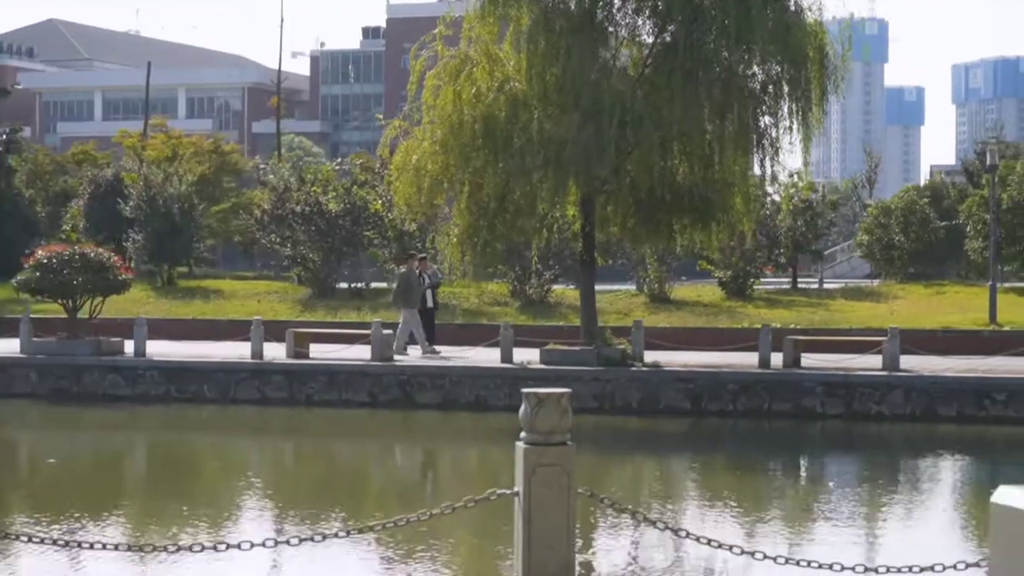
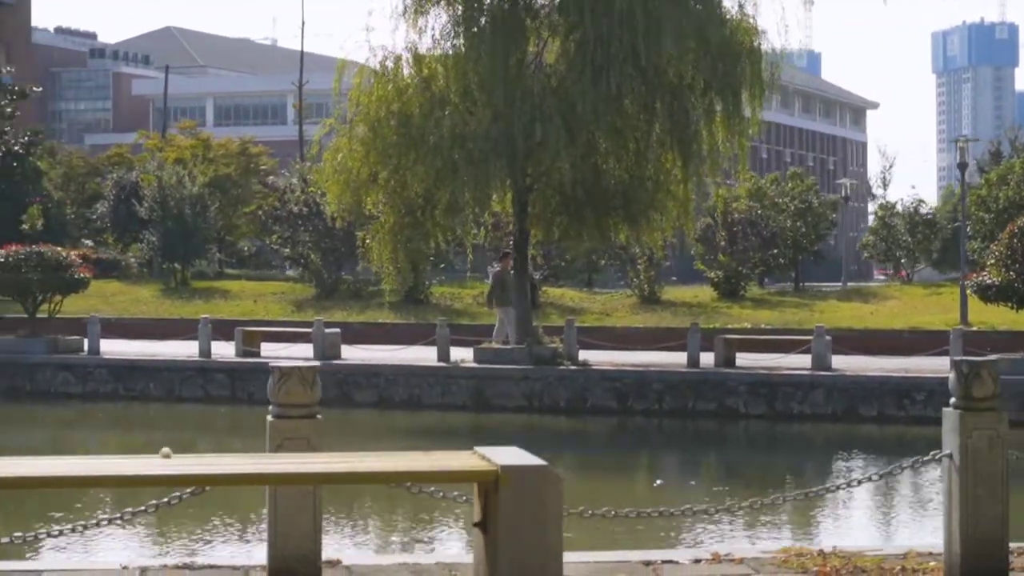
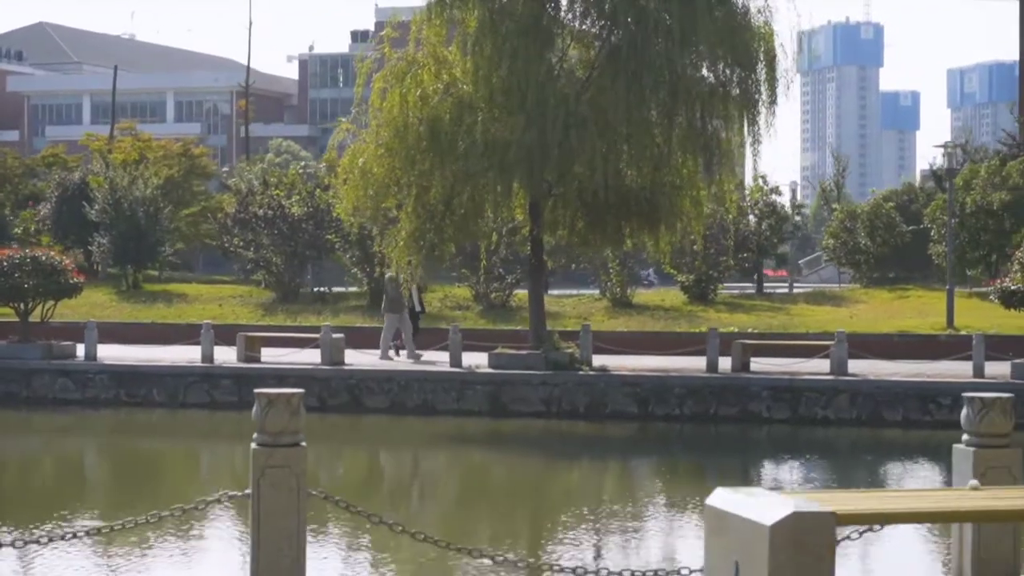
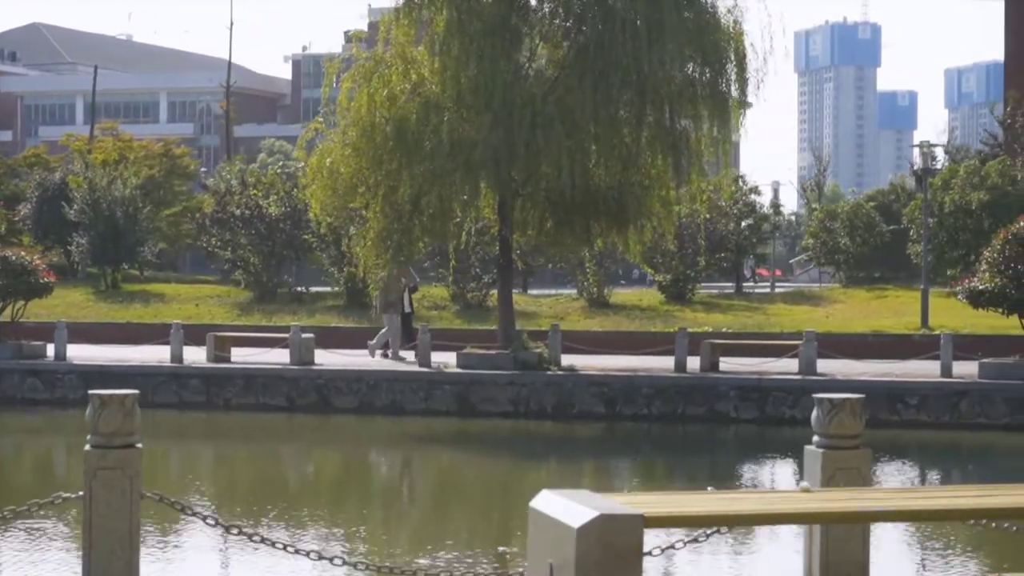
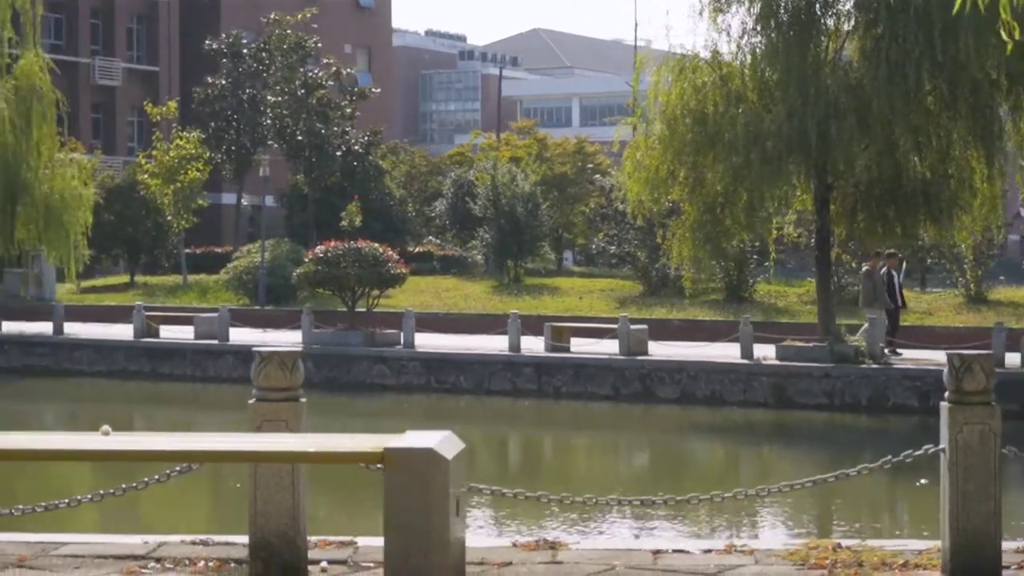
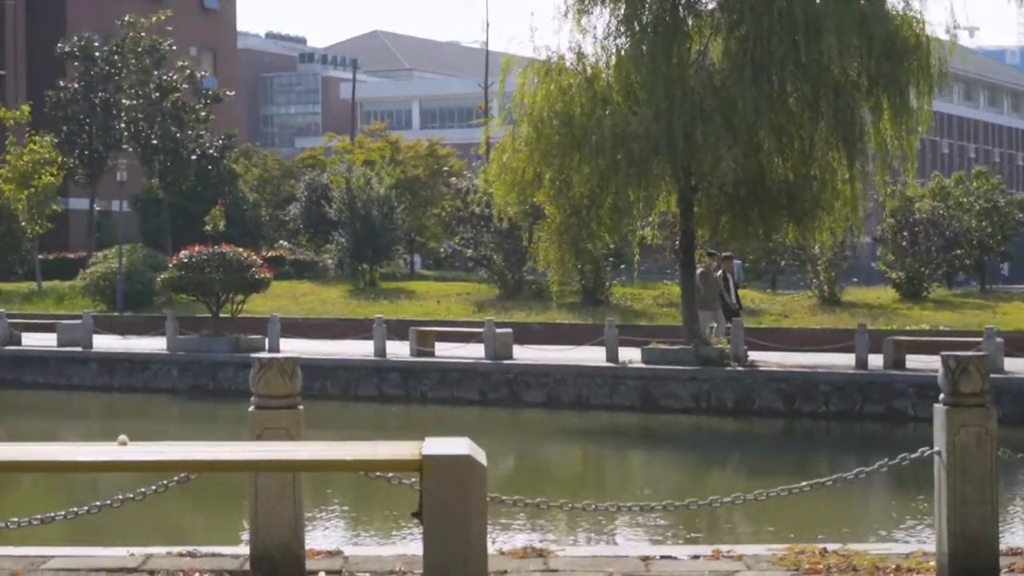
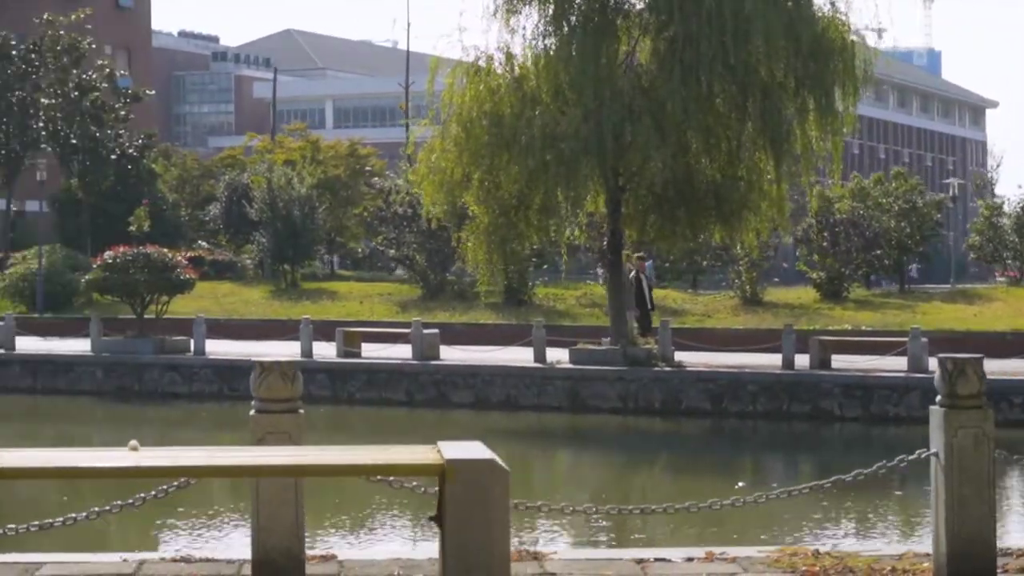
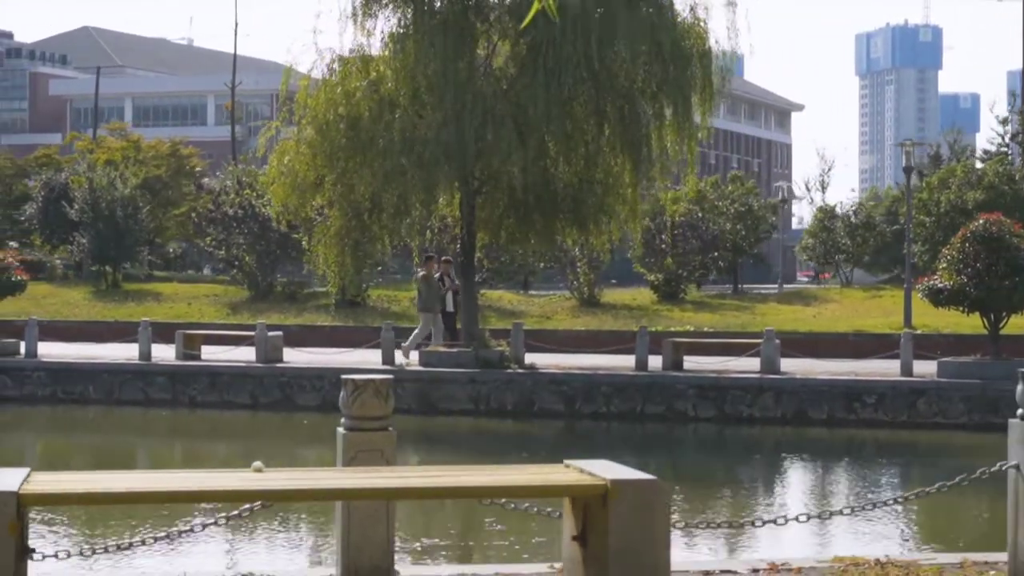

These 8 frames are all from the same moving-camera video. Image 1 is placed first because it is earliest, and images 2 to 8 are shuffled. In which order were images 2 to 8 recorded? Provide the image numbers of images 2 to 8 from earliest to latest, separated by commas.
3, 4, 8, 2, 7, 6, 5
